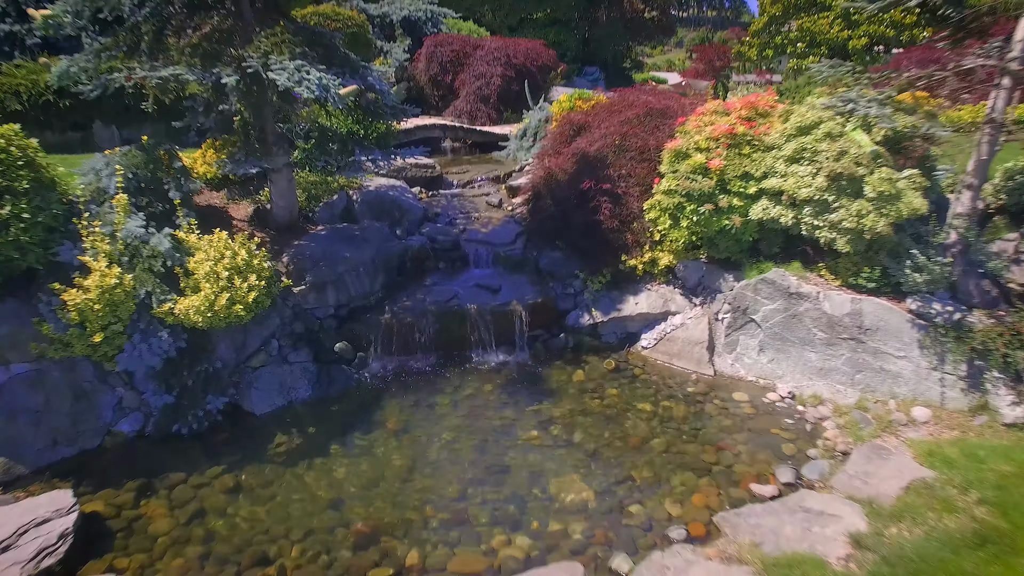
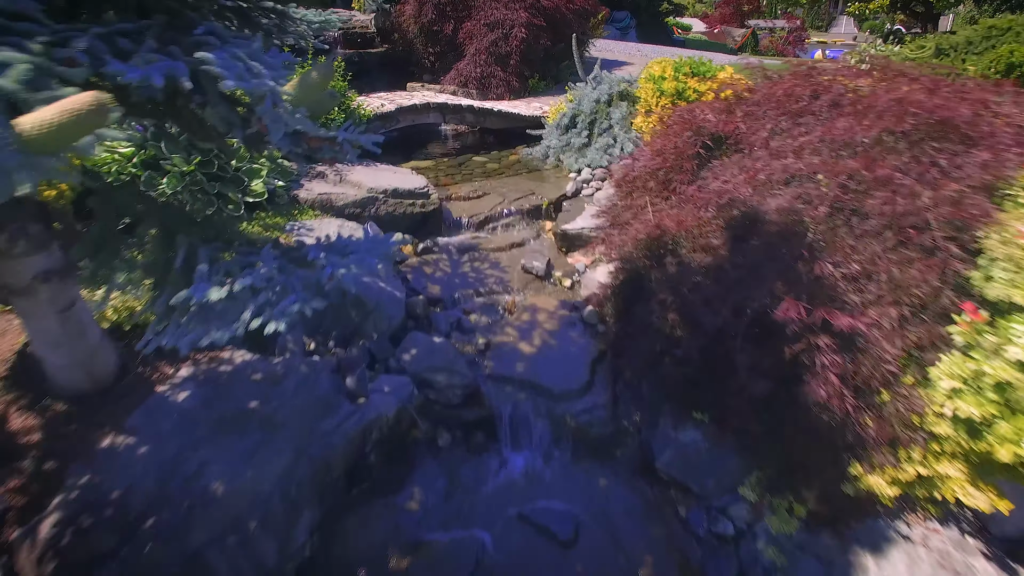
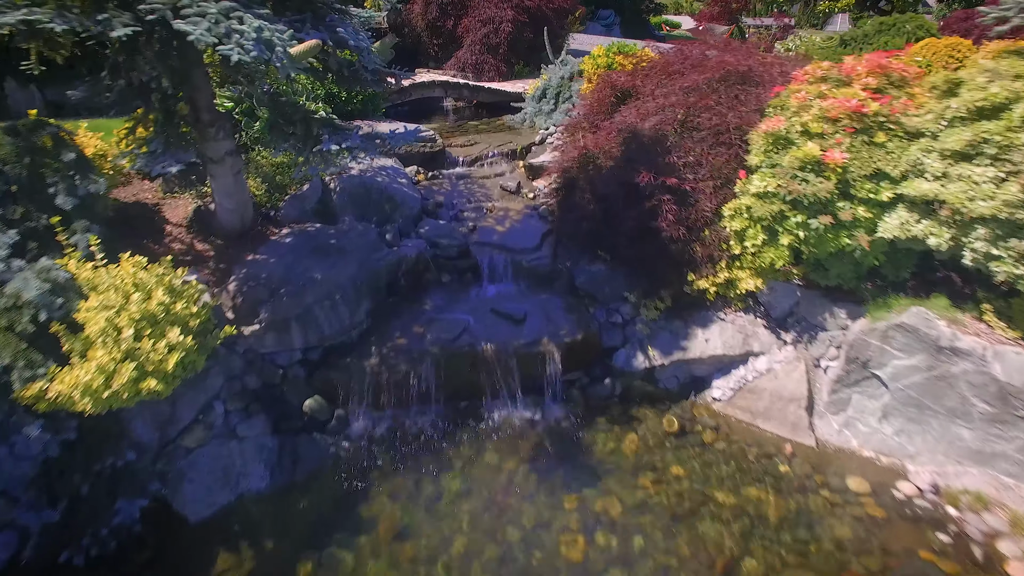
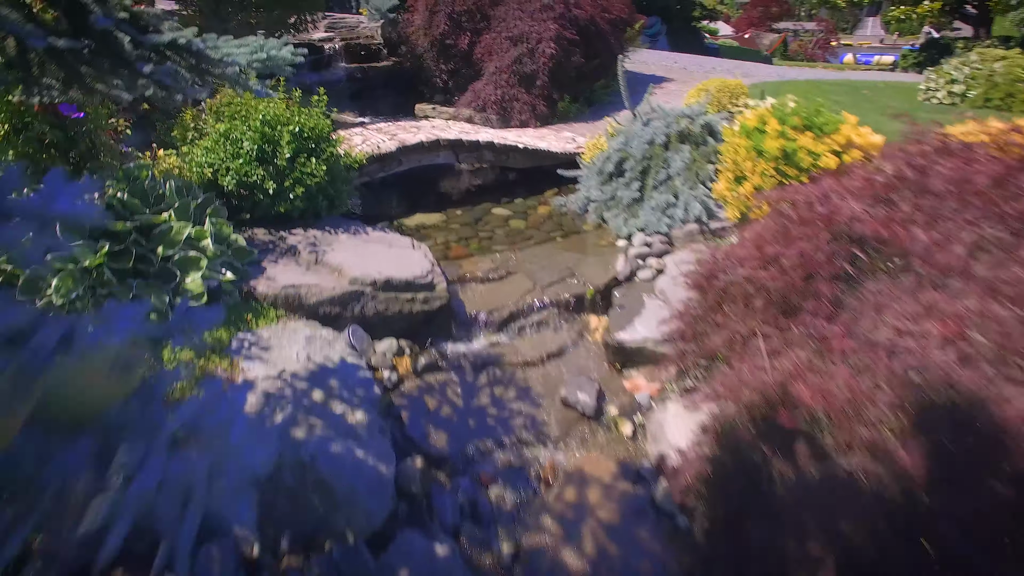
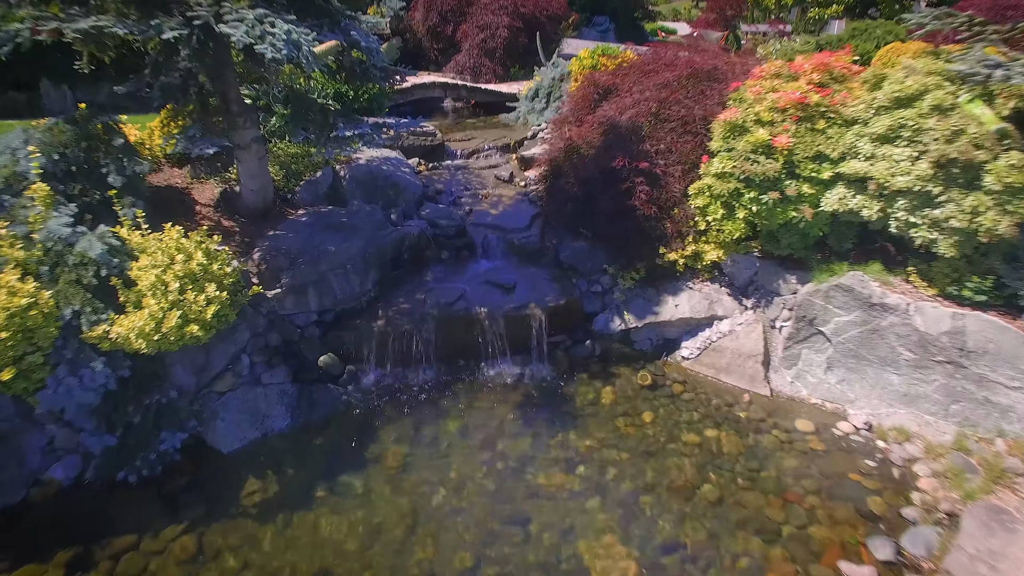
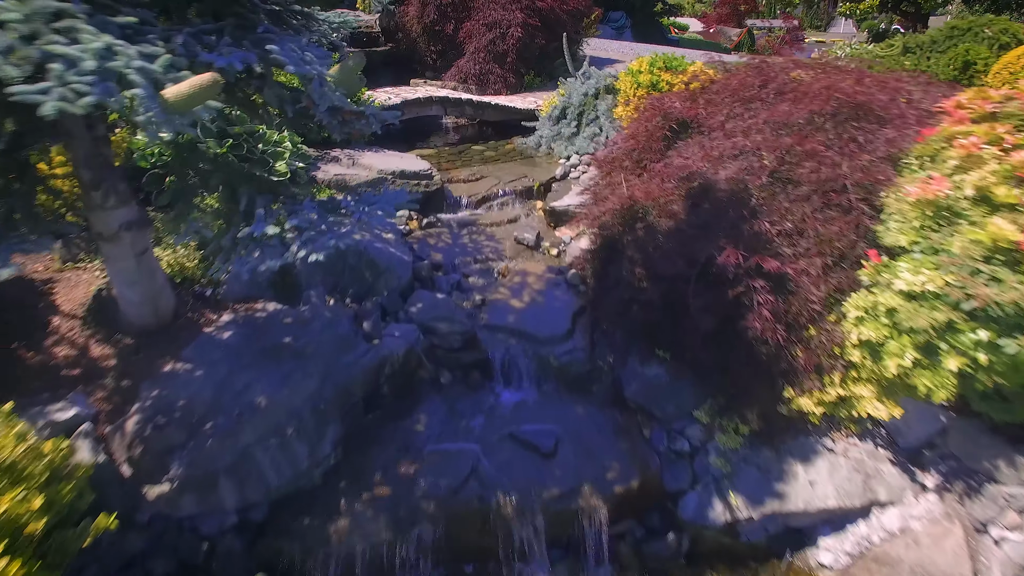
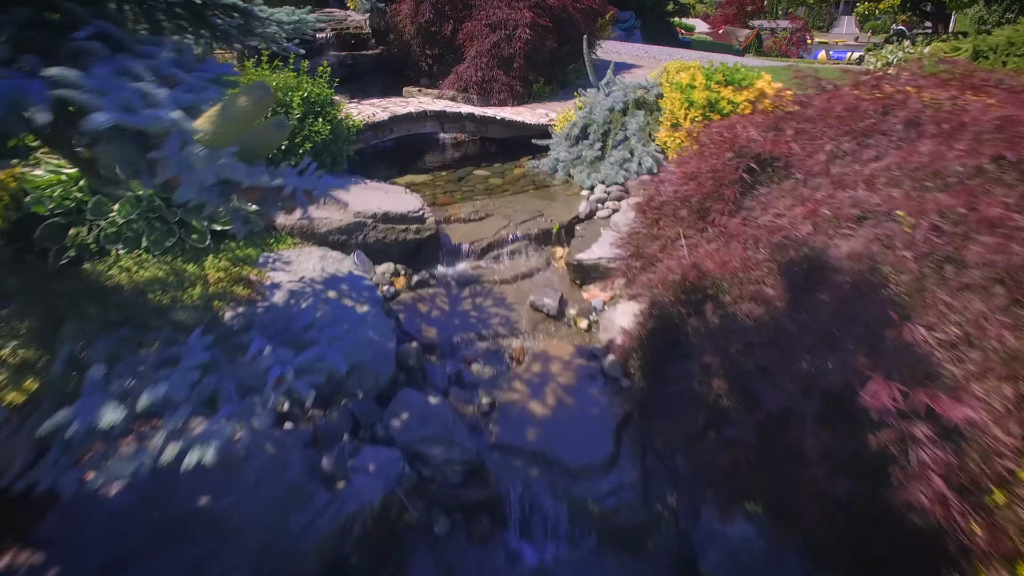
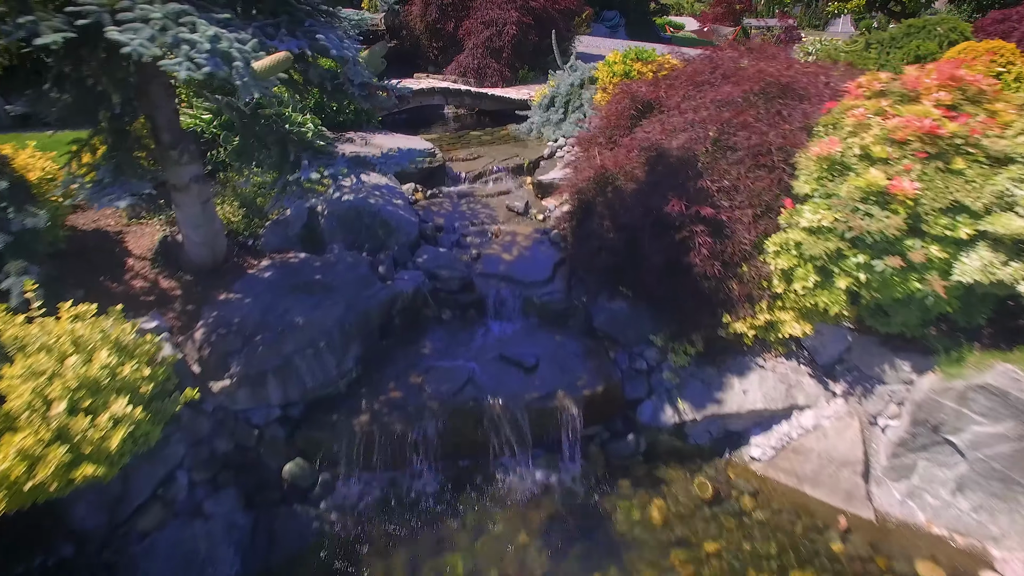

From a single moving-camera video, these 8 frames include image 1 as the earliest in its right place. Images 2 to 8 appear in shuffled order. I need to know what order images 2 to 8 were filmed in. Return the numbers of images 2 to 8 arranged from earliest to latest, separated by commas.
5, 3, 8, 6, 2, 7, 4
